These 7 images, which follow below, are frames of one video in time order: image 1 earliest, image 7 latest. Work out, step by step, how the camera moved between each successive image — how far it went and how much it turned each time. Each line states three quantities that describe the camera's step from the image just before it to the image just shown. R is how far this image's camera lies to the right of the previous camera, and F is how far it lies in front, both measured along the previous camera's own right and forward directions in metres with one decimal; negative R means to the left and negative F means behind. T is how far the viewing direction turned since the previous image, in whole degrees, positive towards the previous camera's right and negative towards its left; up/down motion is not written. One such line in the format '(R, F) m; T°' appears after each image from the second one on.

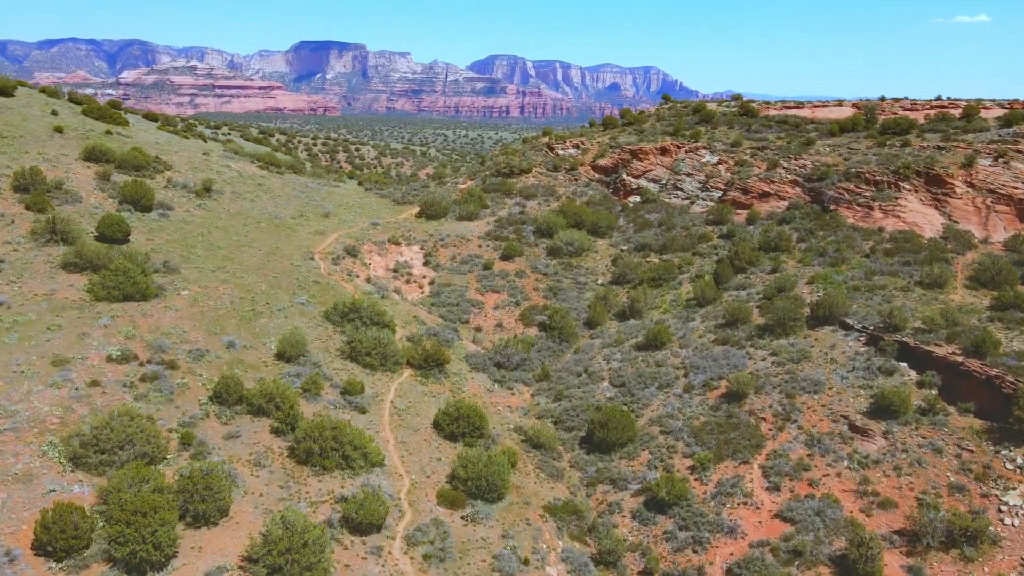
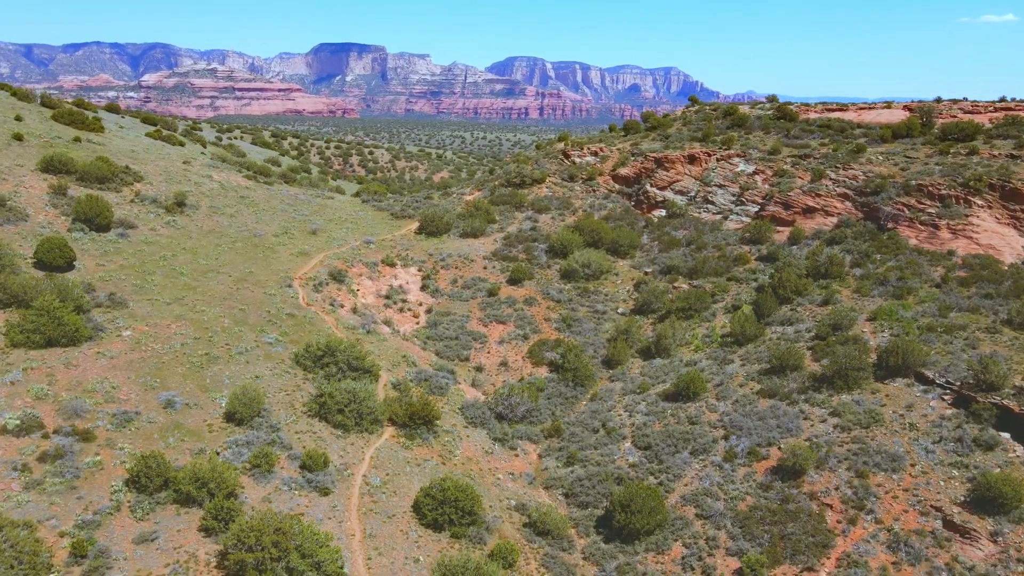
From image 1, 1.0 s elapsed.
(+0.4, +3.9) m; -1°
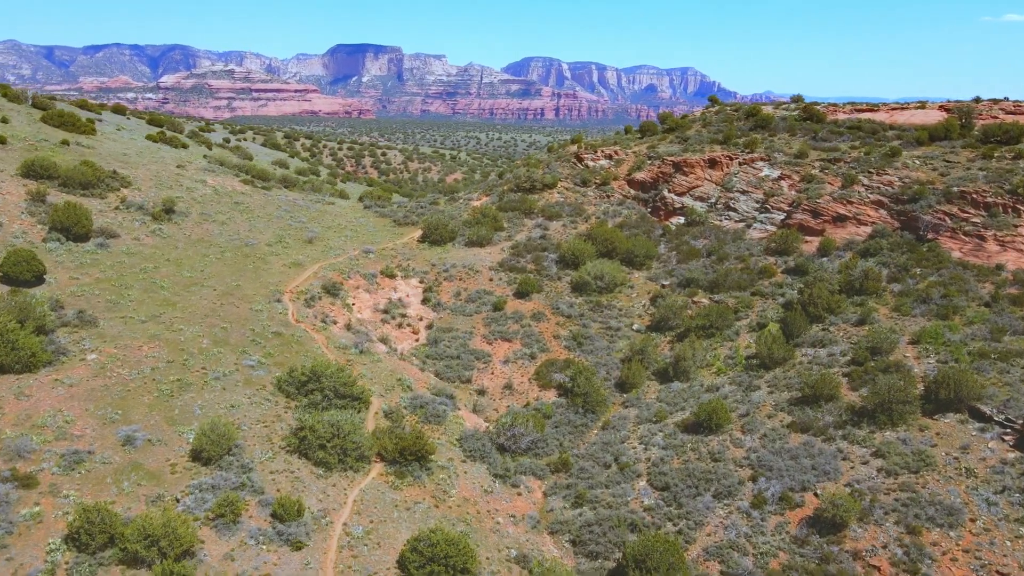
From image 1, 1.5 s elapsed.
(+0.3, +1.9) m; -1°
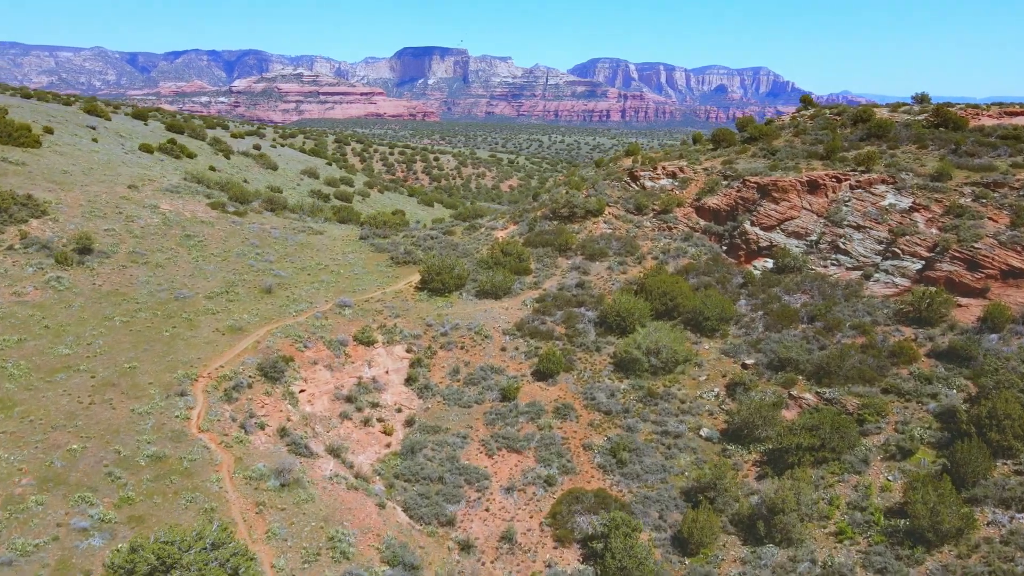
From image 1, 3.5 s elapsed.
(+1.2, +7.9) m; -5°
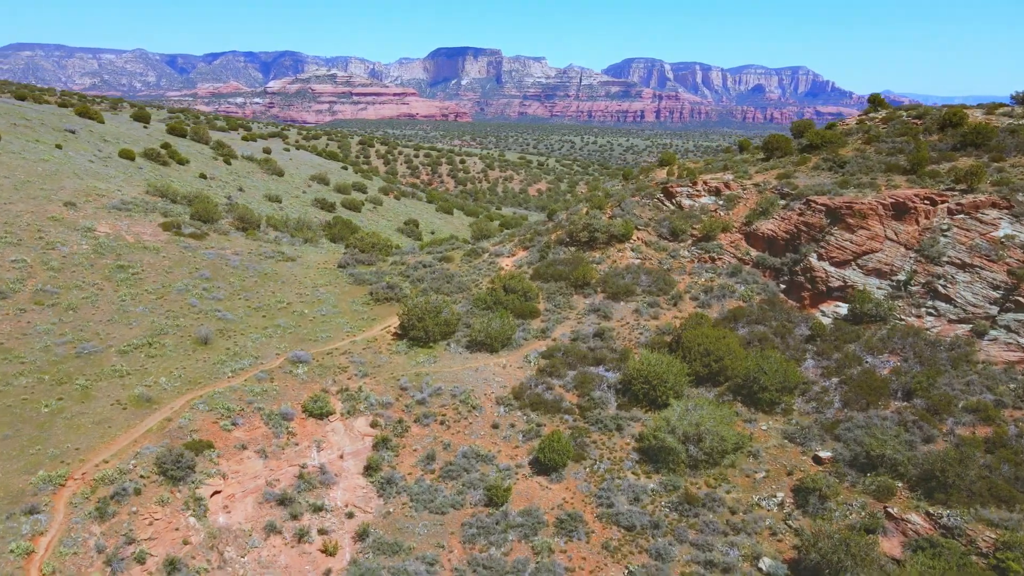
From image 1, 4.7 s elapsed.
(+0.8, +5.0) m; -2°
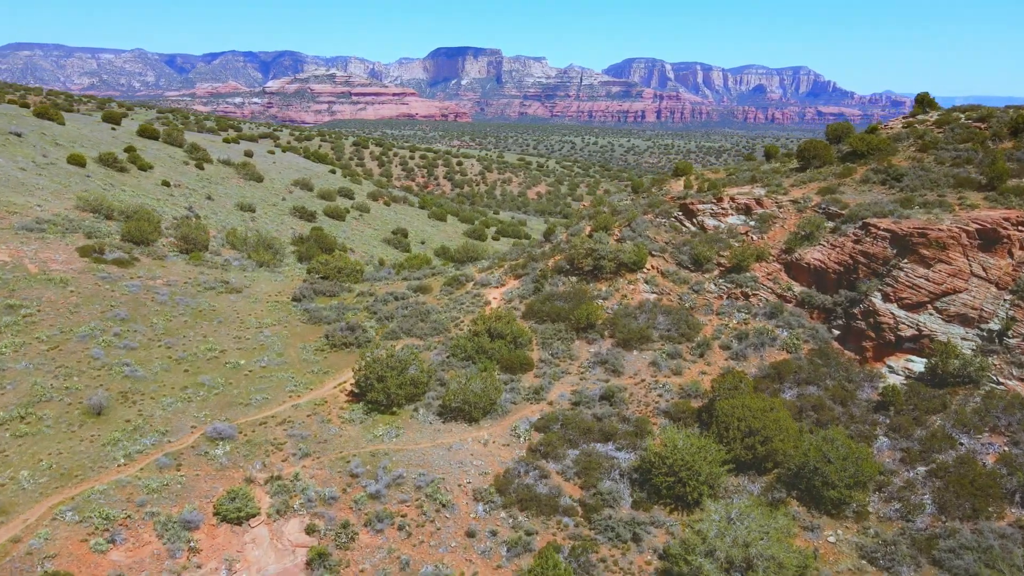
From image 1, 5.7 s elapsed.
(+0.3, +4.1) m; 0°
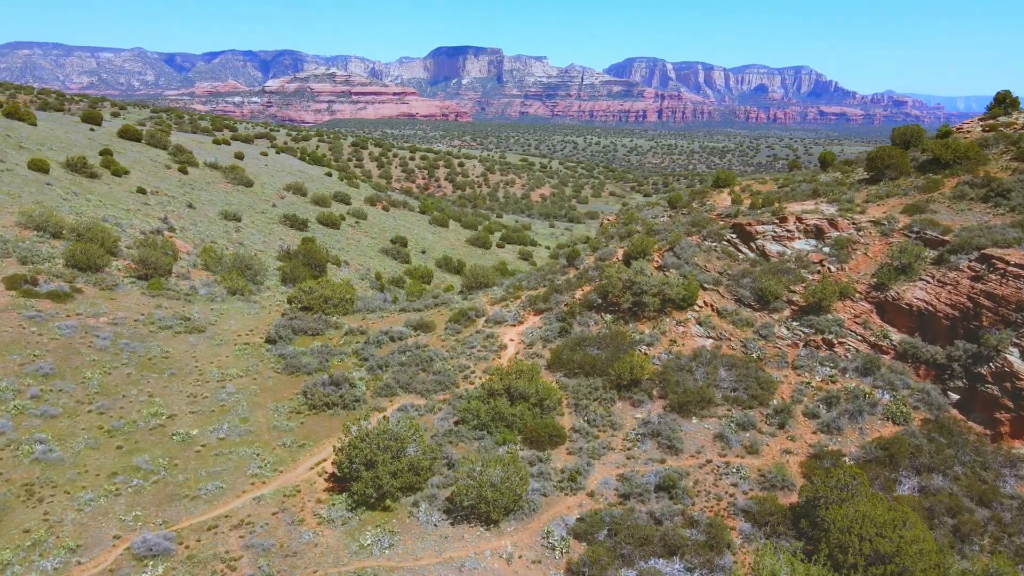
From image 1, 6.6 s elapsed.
(-0.5, +3.6) m; 0°
